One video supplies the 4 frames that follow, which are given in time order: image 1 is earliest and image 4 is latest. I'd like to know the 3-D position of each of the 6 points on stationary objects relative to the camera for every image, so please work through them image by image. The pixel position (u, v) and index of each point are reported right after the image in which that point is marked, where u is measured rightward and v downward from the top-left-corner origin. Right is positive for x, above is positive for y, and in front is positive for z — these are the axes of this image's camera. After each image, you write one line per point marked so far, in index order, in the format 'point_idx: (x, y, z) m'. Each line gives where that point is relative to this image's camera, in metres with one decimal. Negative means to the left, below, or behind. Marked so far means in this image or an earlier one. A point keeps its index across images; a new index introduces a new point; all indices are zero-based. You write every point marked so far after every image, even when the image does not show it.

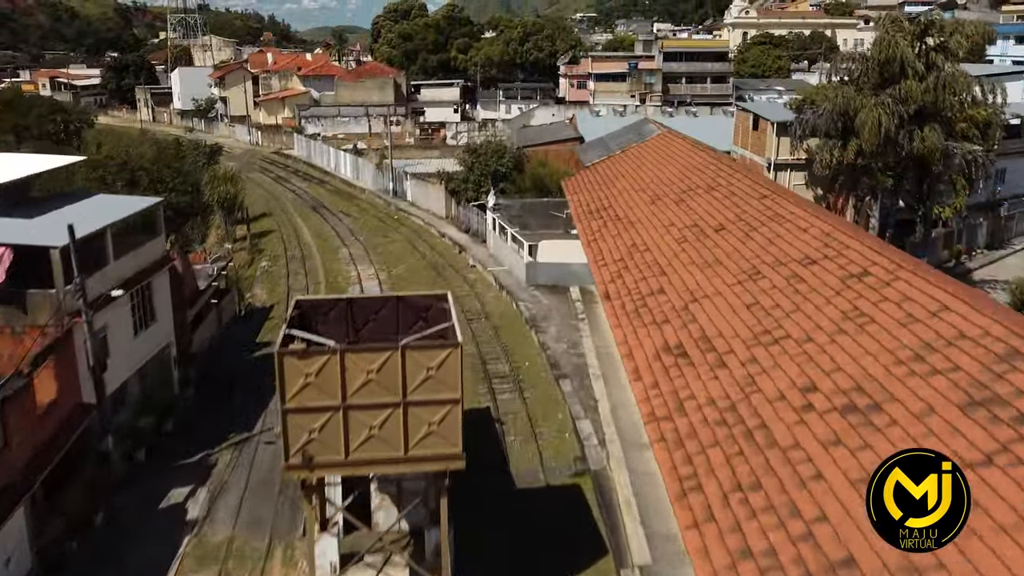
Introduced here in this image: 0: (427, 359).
0: (-0.7, -0.6, +5.6) m
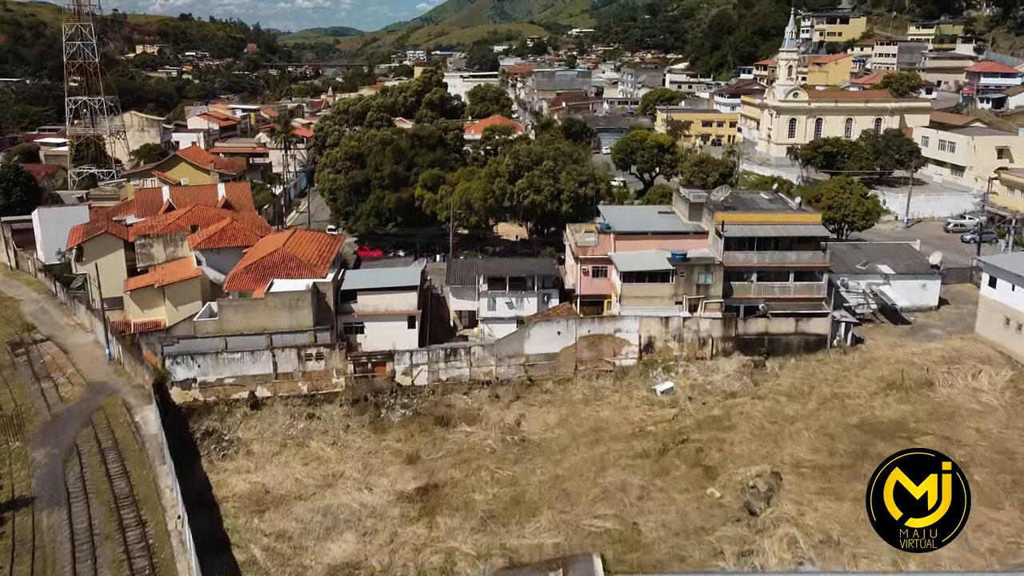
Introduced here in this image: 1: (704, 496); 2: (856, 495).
0: (-1.0, -11.0, -6.5) m
1: (+4.9, -5.4, +17.7) m
2: (+8.7, -5.2, +17.4) m
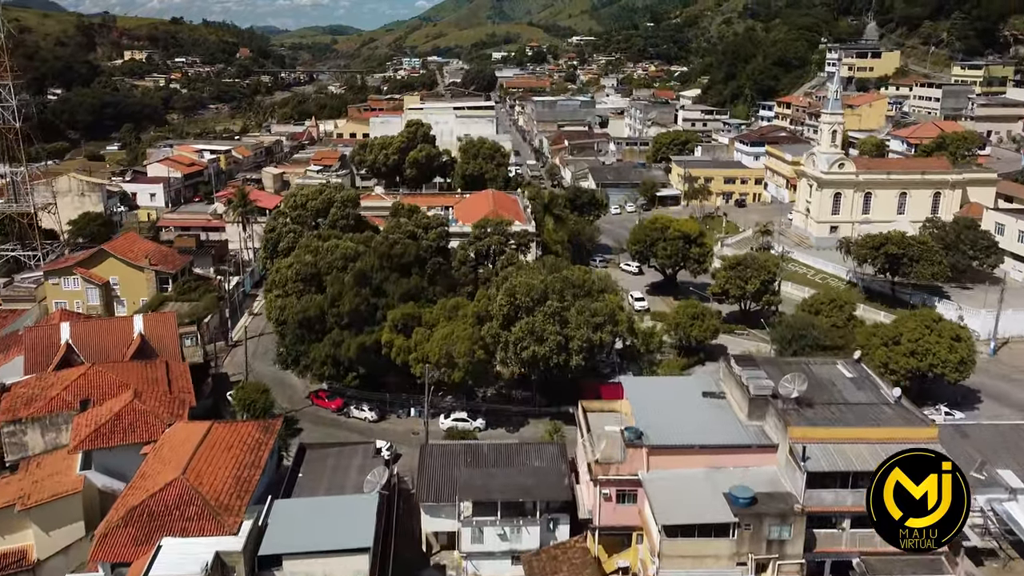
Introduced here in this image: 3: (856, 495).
0: (-1.1, -17.3, -13.4) m
1: (+4.8, -11.6, +10.8) m
2: (+8.5, -11.4, +10.4) m
3: (+8.4, -5.0, +16.8) m
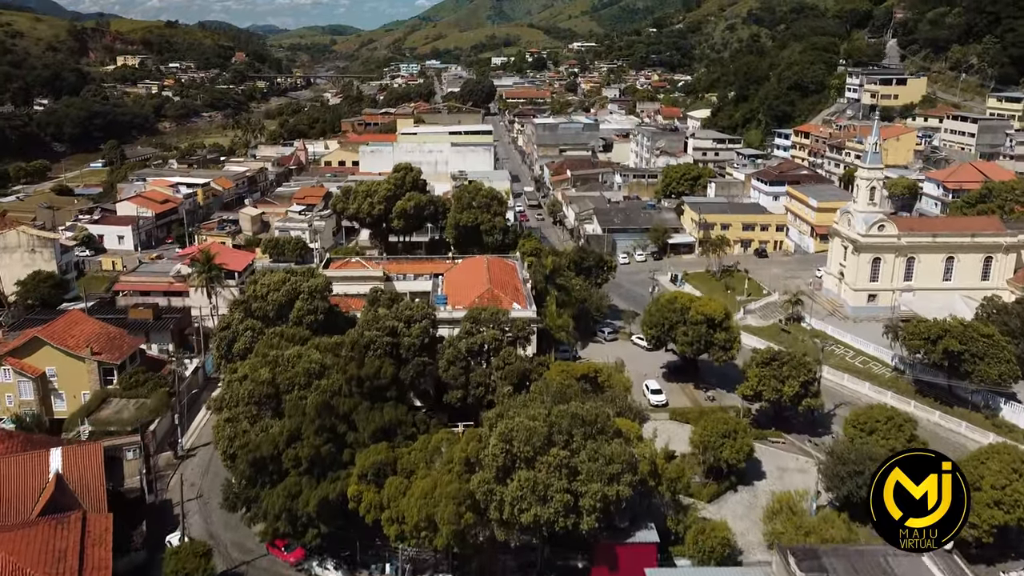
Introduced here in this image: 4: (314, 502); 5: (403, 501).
0: (-1.2, -21.4, -18.0) m
1: (+4.7, -15.7, +6.2) m
2: (+8.4, -15.5, +5.8) m
3: (+8.3, -9.1, +12.2) m
4: (-5.7, -6.2, +19.9) m
5: (-3.0, -6.1, +19.5) m
